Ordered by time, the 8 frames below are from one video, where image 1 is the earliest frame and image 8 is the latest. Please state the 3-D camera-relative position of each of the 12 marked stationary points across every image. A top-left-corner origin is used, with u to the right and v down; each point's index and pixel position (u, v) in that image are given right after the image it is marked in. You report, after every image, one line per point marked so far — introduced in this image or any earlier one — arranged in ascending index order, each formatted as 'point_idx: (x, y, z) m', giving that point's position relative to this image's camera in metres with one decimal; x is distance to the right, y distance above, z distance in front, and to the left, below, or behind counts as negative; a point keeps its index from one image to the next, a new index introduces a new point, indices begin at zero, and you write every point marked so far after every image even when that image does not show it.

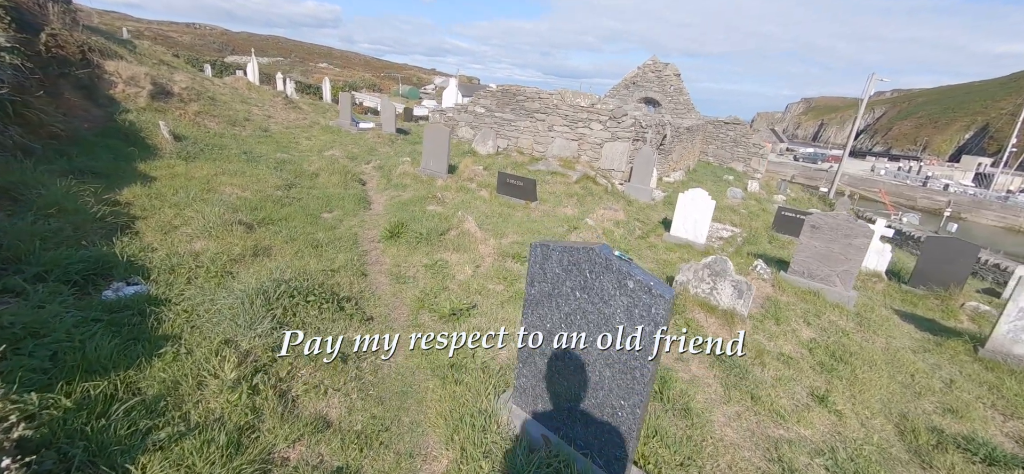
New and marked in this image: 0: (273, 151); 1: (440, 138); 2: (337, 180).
0: (-5.5, +2.0, +9.8) m
1: (-1.5, +2.1, +8.8) m
2: (-3.3, +1.1, +7.9) m
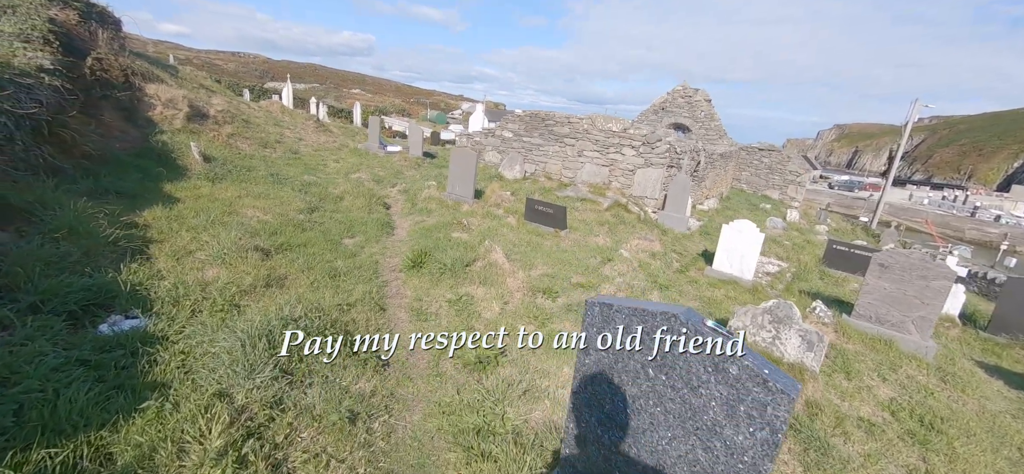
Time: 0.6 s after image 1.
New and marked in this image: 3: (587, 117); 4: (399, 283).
0: (-4.9, +1.5, +9.7) m
1: (-0.9, +1.5, +8.6) m
2: (-2.8, +0.6, +7.7) m
3: (+1.9, +3.0, +10.4) m
4: (-1.3, -0.5, +4.7) m
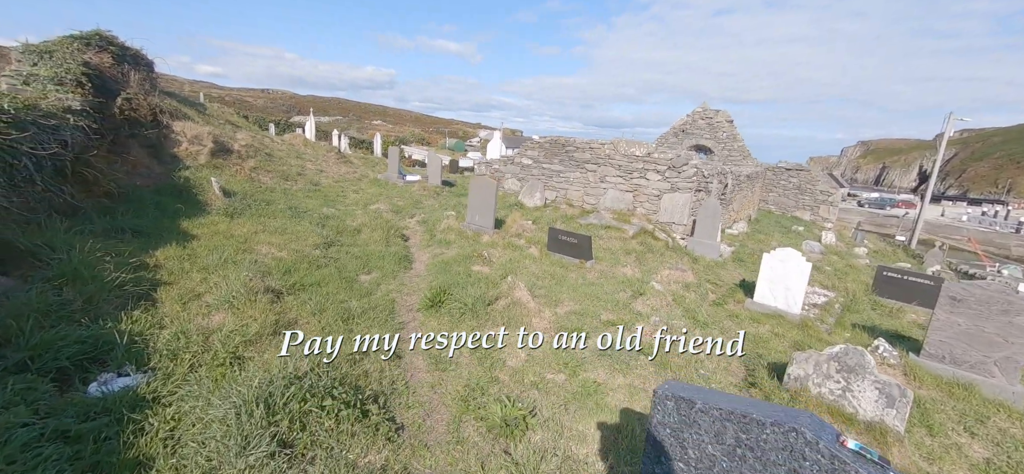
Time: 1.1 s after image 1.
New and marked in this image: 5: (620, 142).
0: (-4.4, +0.7, +9.7) m
1: (-0.5, +0.9, +8.3) m
2: (-2.4, 0.0, +7.5) m
3: (+2.4, +2.3, +10.1) m
4: (-1.0, -0.9, +4.4) m
5: (+2.6, +2.3, +9.9) m
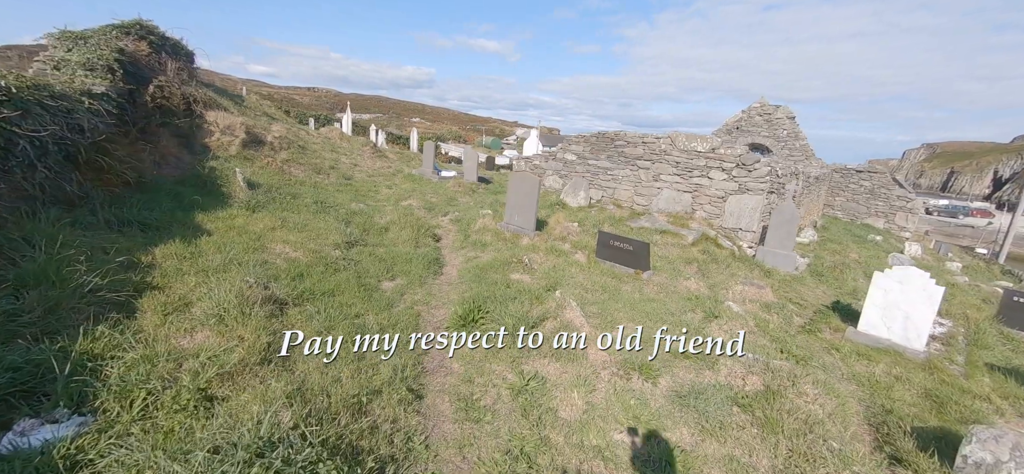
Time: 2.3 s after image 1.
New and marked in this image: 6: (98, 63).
0: (-3.5, +0.8, +9.1) m
1: (+0.3, +0.9, +7.4) m
2: (-1.7, 0.0, +6.8) m
3: (+3.3, +2.2, +9.0) m
4: (-0.6, -1.0, +3.5) m
5: (+3.5, +2.1, +8.8) m
6: (-7.5, +3.2, +7.6) m
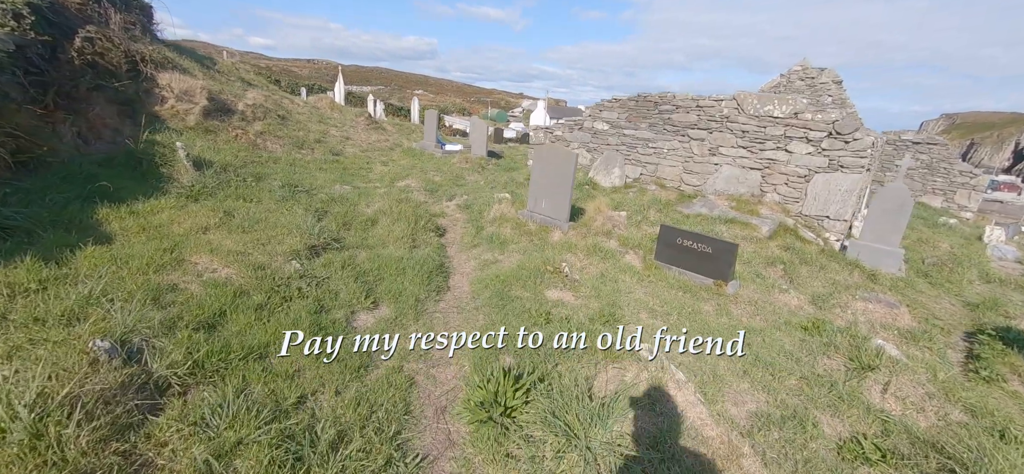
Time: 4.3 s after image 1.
0: (-3.1, +1.0, +7.3) m
1: (+0.7, +1.0, +5.6) m
2: (-1.3, +0.1, +5.1) m
3: (+3.7, +2.4, +7.1) m
4: (-0.3, -1.1, +1.9) m
5: (+3.9, +2.3, +6.9) m
6: (-7.2, +3.2, +5.8) m
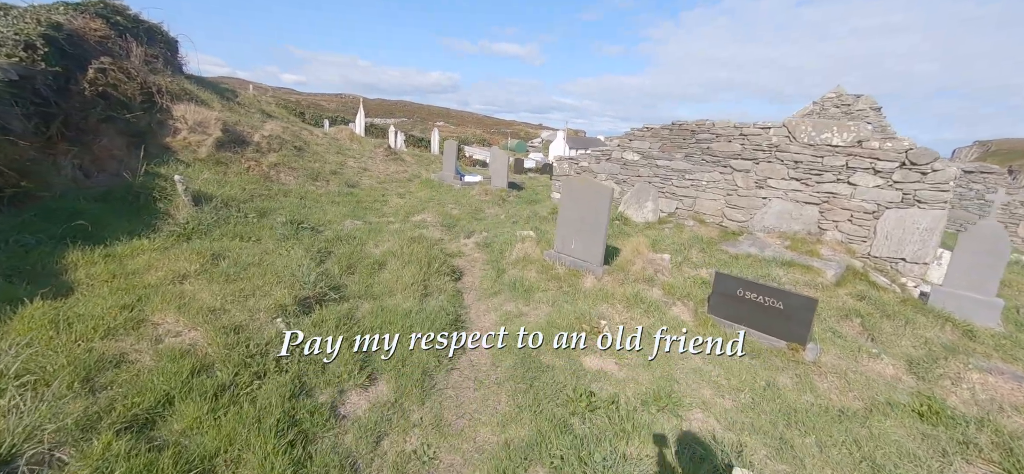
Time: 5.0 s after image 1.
0: (-2.8, +0.3, +6.9) m
1: (+1.0, +0.4, +5.0) m
2: (-1.1, -0.4, +4.5) m
3: (+4.1, +1.7, +6.4) m
4: (-0.1, -1.4, +1.1) m
5: (+4.2, +1.7, +6.2) m
6: (-6.9, +2.7, +5.6) m
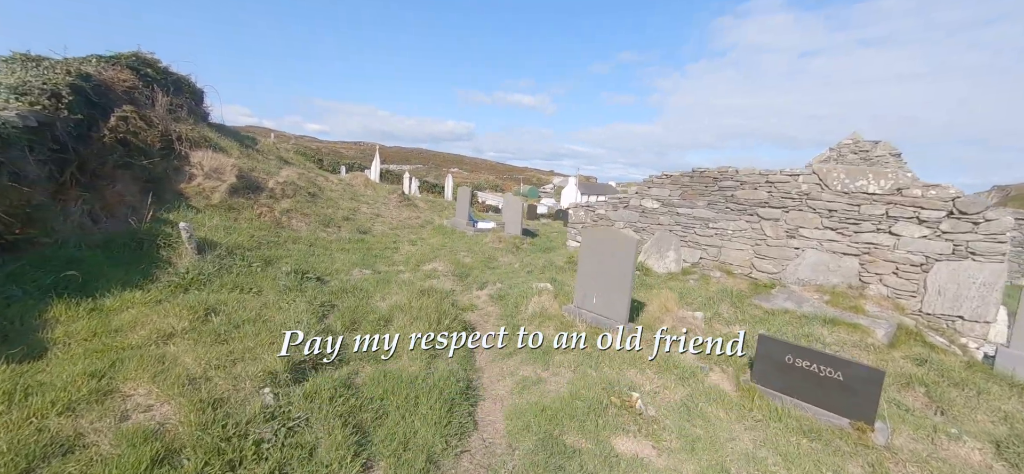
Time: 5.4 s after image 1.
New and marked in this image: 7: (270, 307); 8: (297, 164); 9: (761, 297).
0: (-2.5, -0.4, +6.6) m
1: (+1.1, -0.2, +4.6) m
2: (-0.9, -0.9, +4.1) m
3: (+4.3, +1.0, +6.1) m
4: (-0.1, -1.6, +0.7) m
5: (+4.5, +0.9, +5.9) m
6: (-6.6, +2.1, +5.8) m
7: (-2.4, -0.7, +4.2) m
8: (-6.6, +2.2, +13.0) m
9: (+3.5, -0.8, +6.0) m
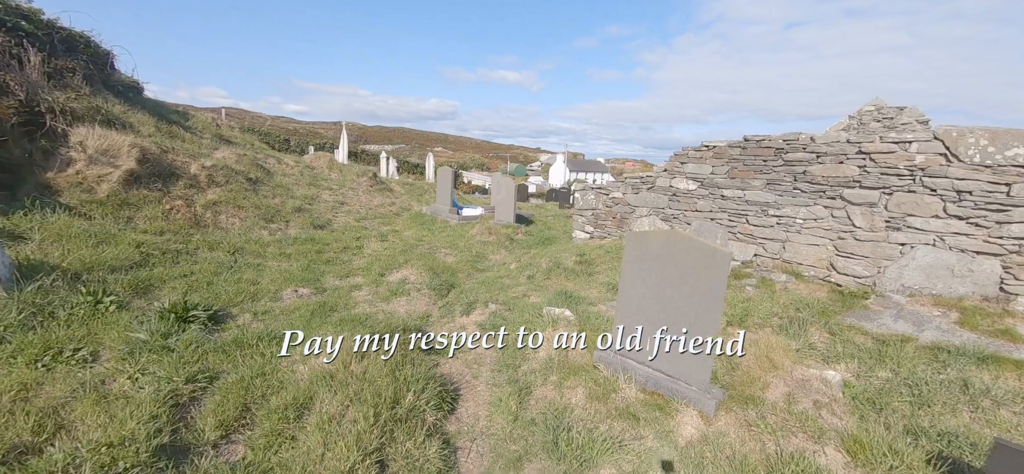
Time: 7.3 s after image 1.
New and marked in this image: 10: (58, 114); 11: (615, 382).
0: (-2.6, -0.5, +4.7) m
1: (+1.2, -0.2, +2.9) m
2: (-0.8, -1.1, +2.3) m
3: (+4.2, +1.1, +4.4) m
4: (+0.1, -1.9, -1.1) m
5: (+4.4, +1.0, +4.1) m
6: (-6.7, +1.9, +3.6) m
7: (-2.3, -0.8, +2.3) m
8: (-6.9, +2.4, +10.9) m
9: (+3.5, -0.8, +4.3) m
10: (-6.6, +1.8, +6.1) m
11: (+0.7, -1.0, +3.0) m
